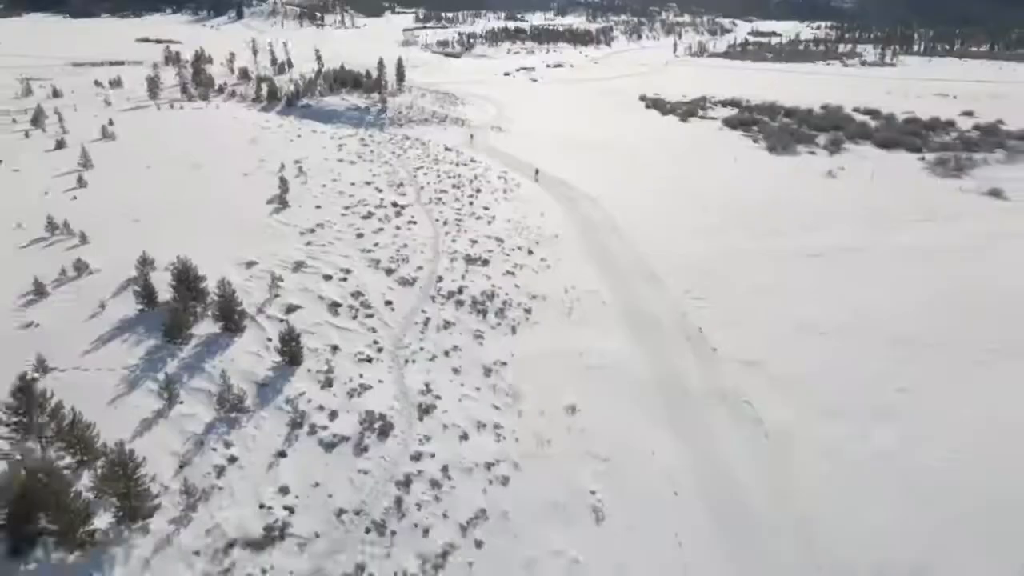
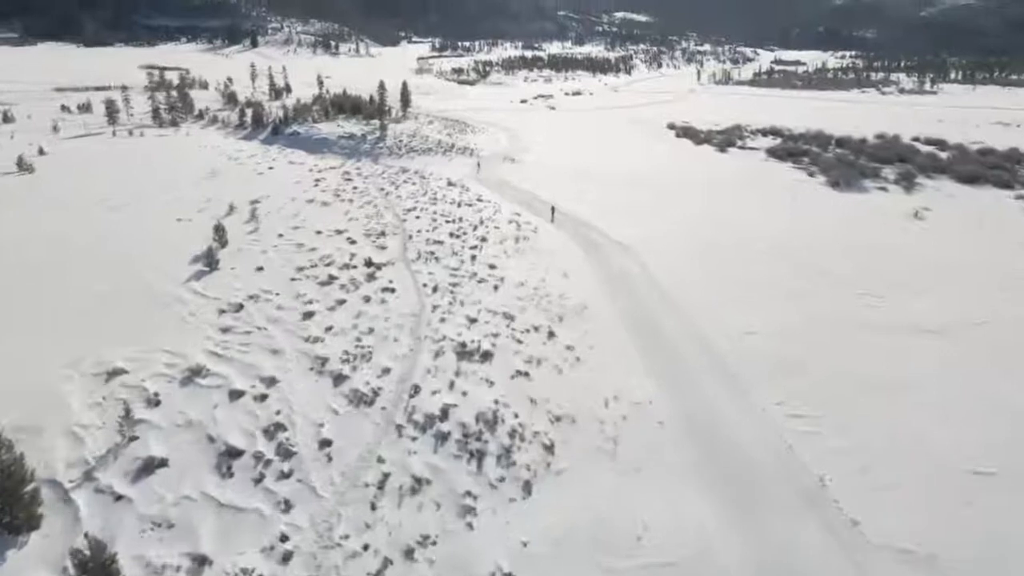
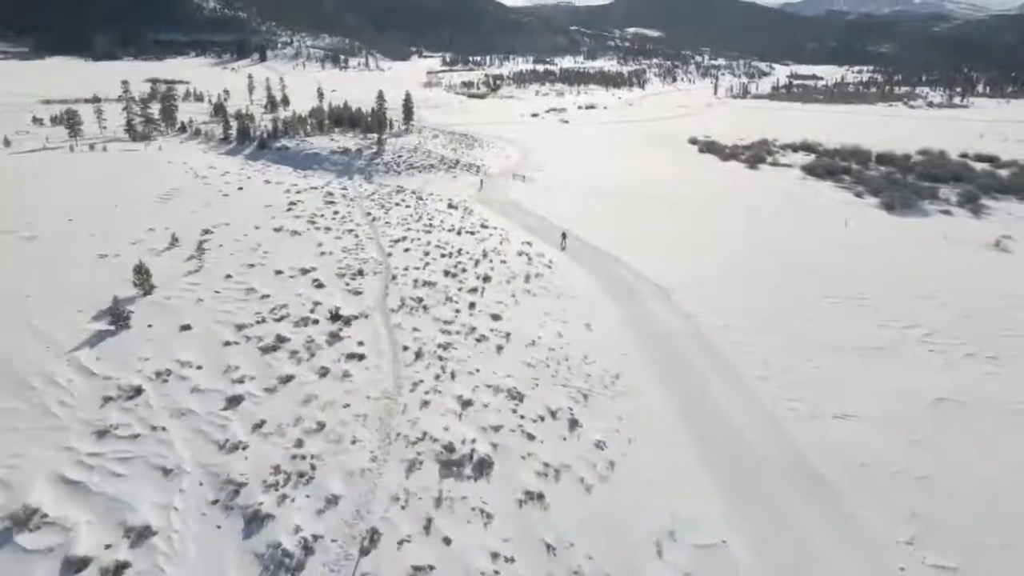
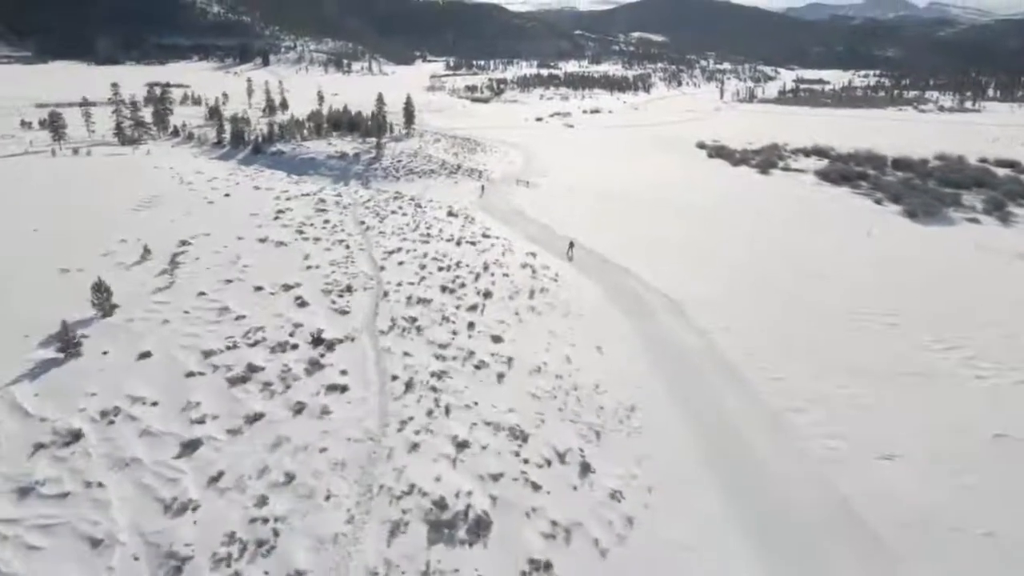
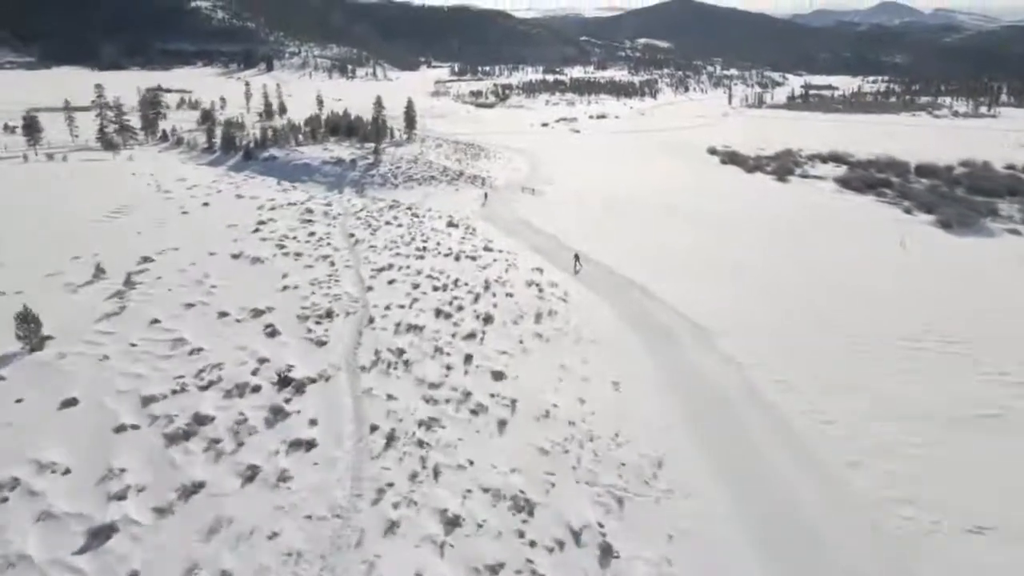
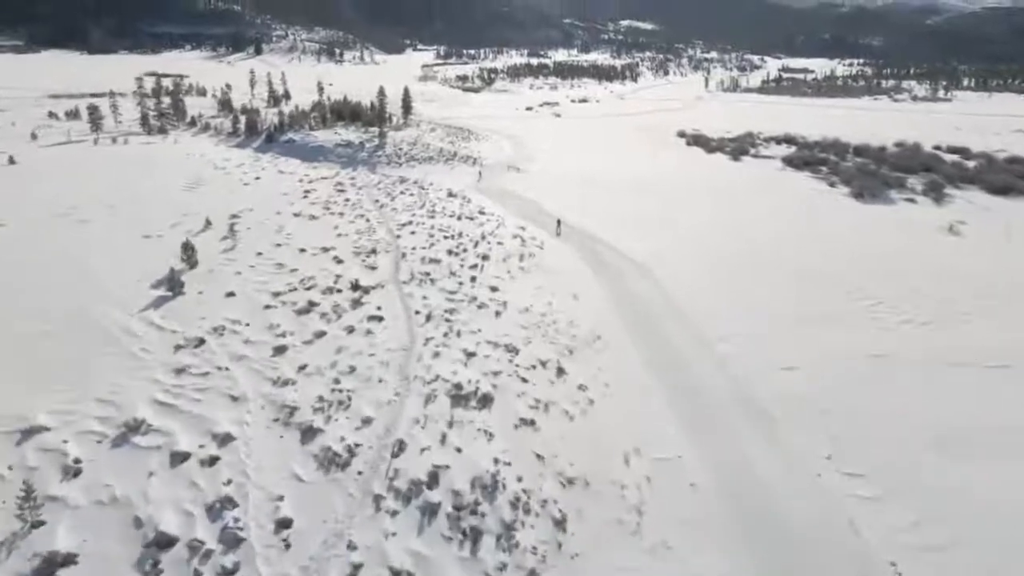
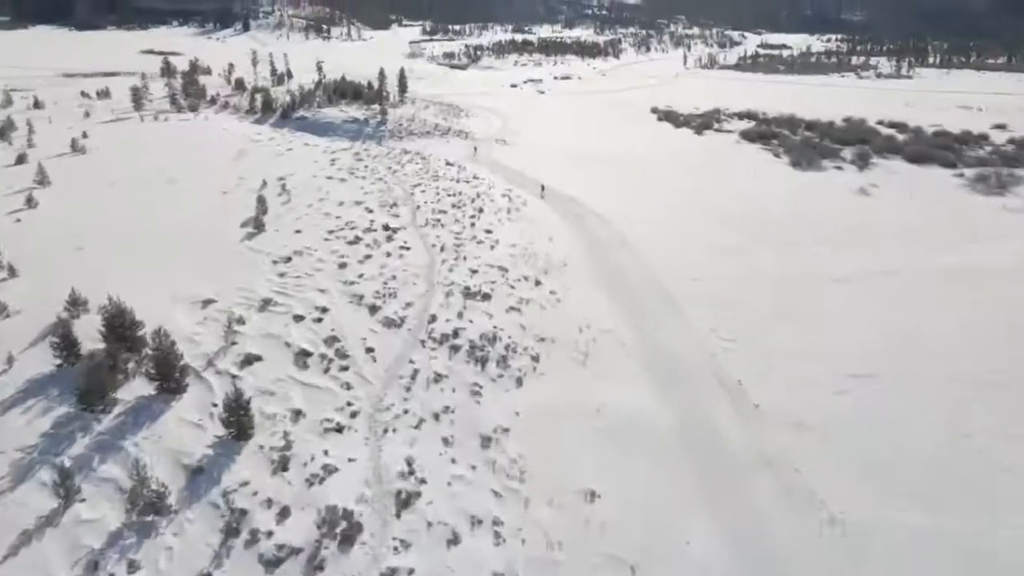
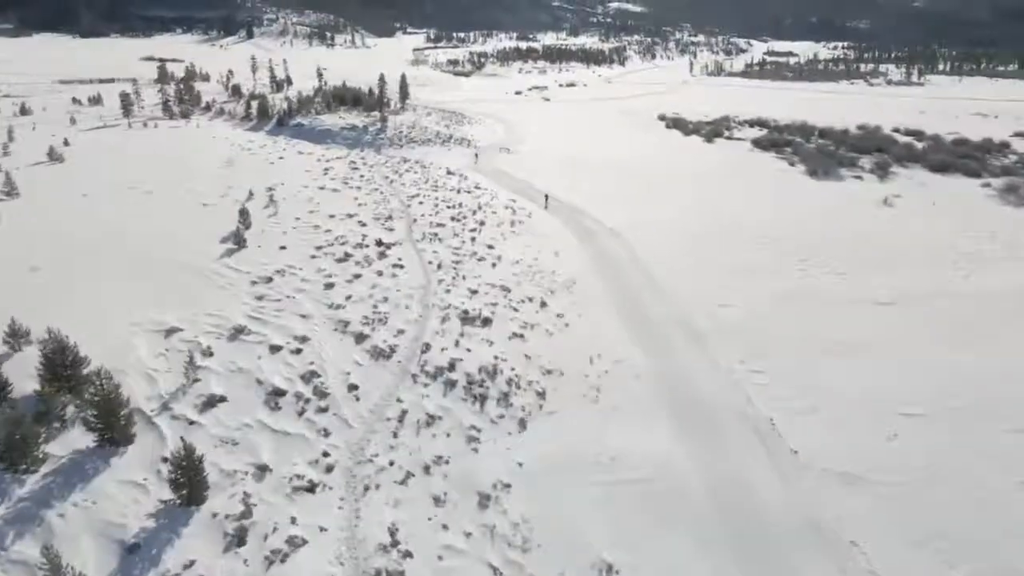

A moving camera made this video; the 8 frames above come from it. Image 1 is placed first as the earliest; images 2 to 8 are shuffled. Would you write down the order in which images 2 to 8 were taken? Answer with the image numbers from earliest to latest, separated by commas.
7, 8, 2, 6, 3, 4, 5
